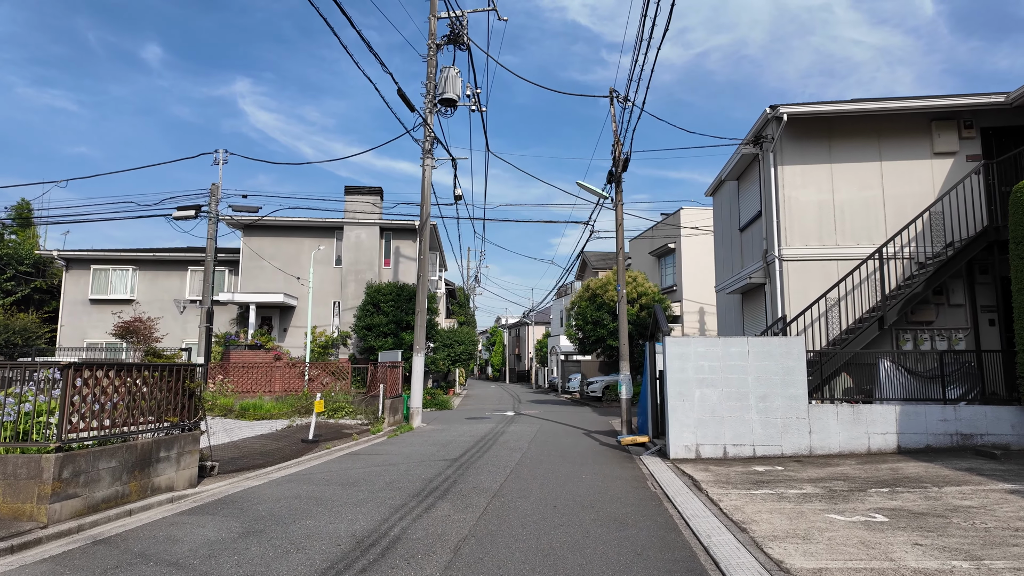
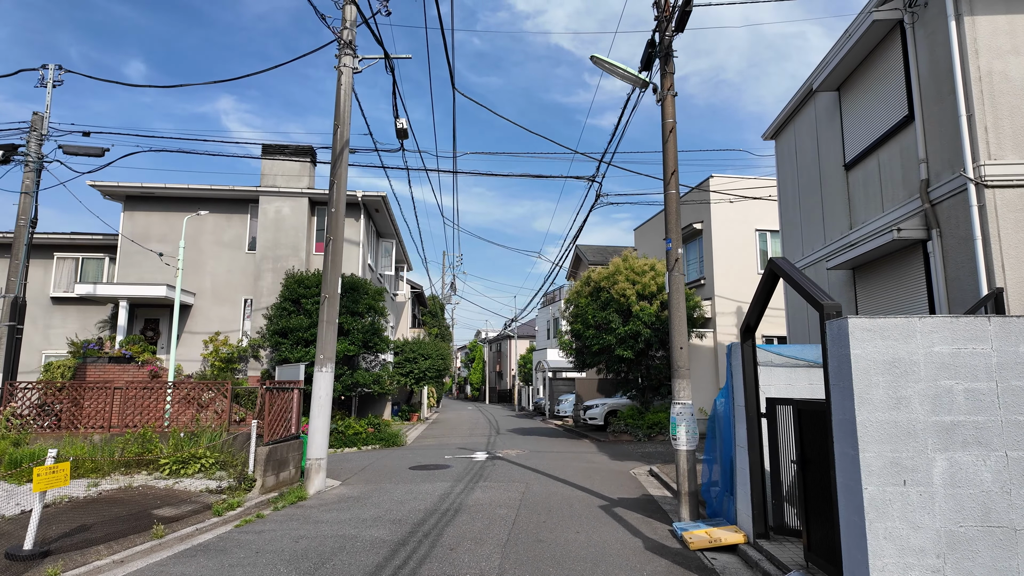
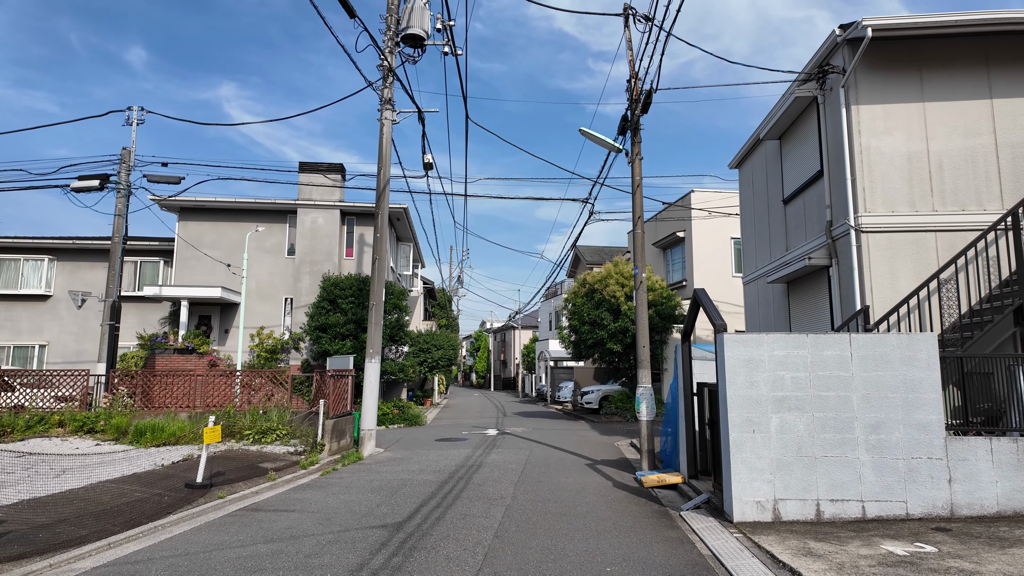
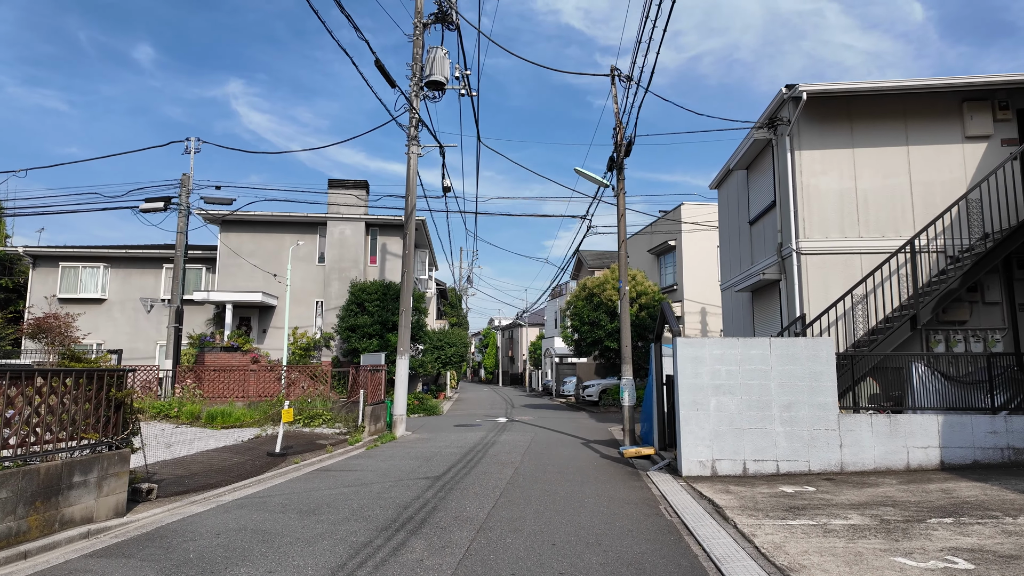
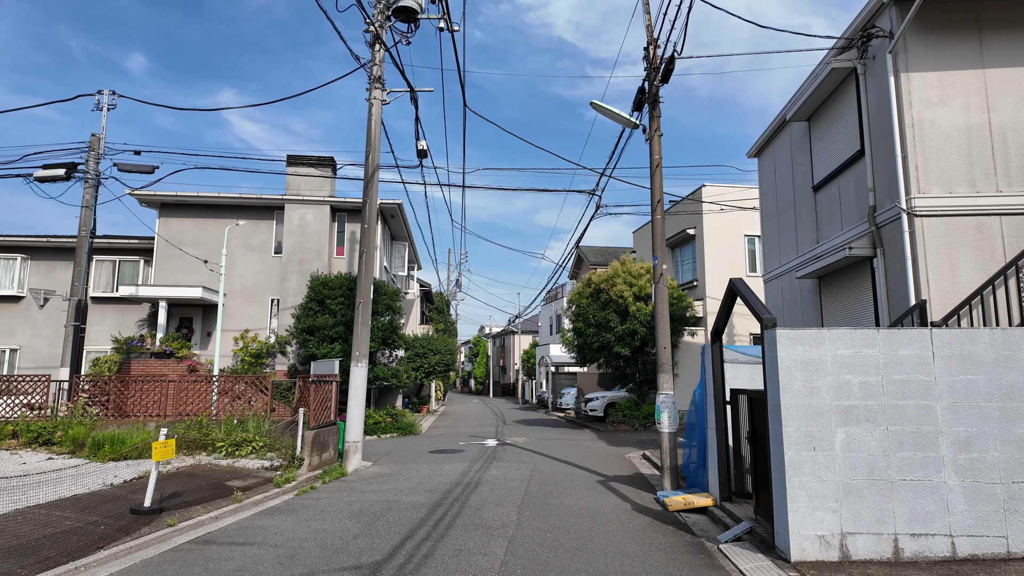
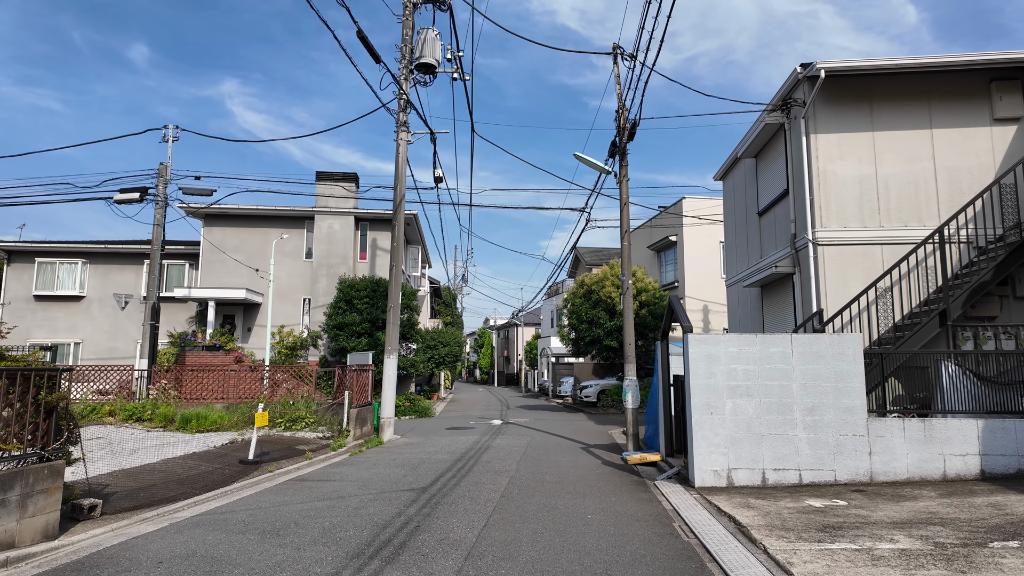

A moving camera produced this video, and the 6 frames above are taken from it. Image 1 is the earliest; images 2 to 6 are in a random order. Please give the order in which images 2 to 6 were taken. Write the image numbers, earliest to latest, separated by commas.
4, 6, 3, 5, 2
